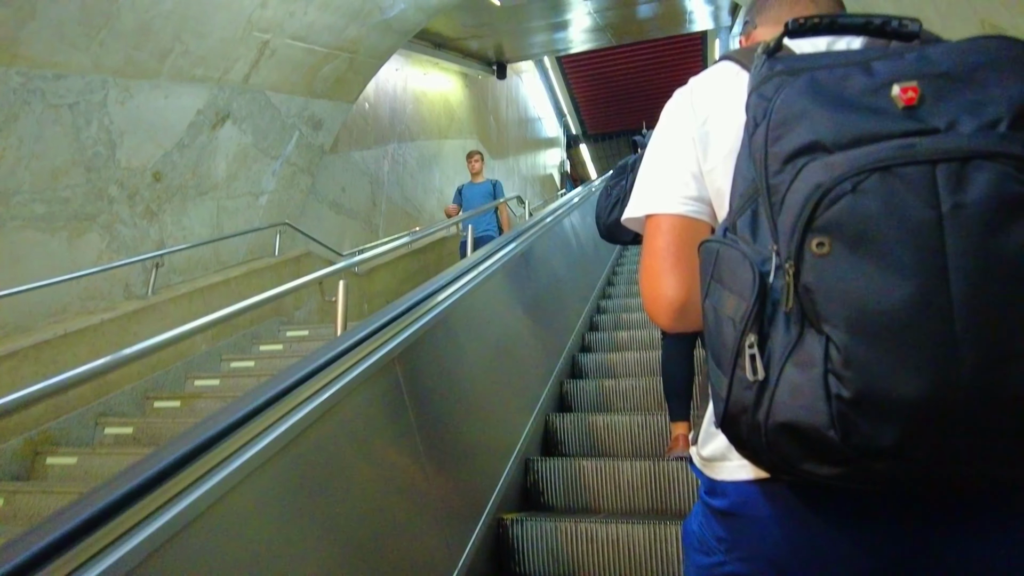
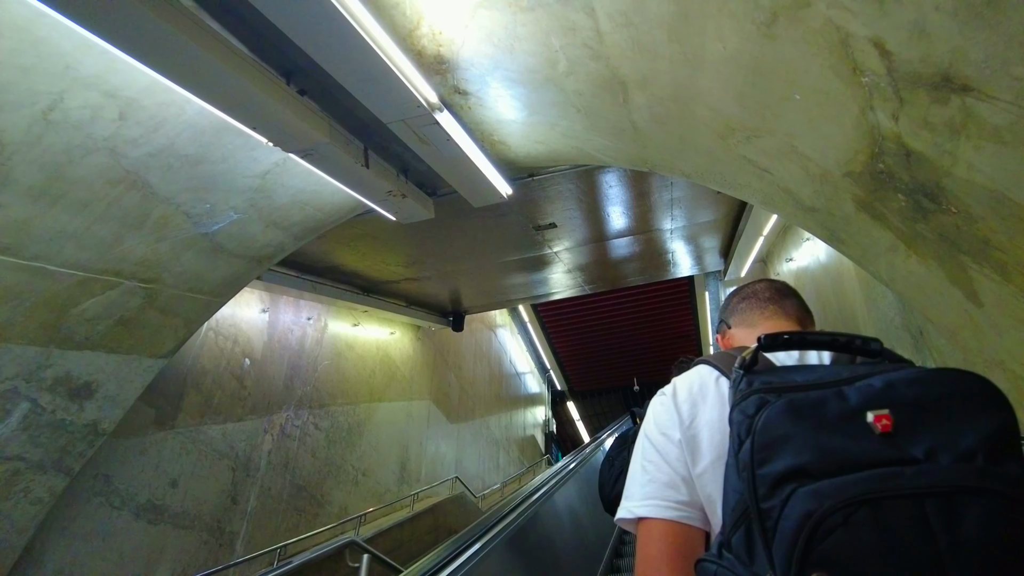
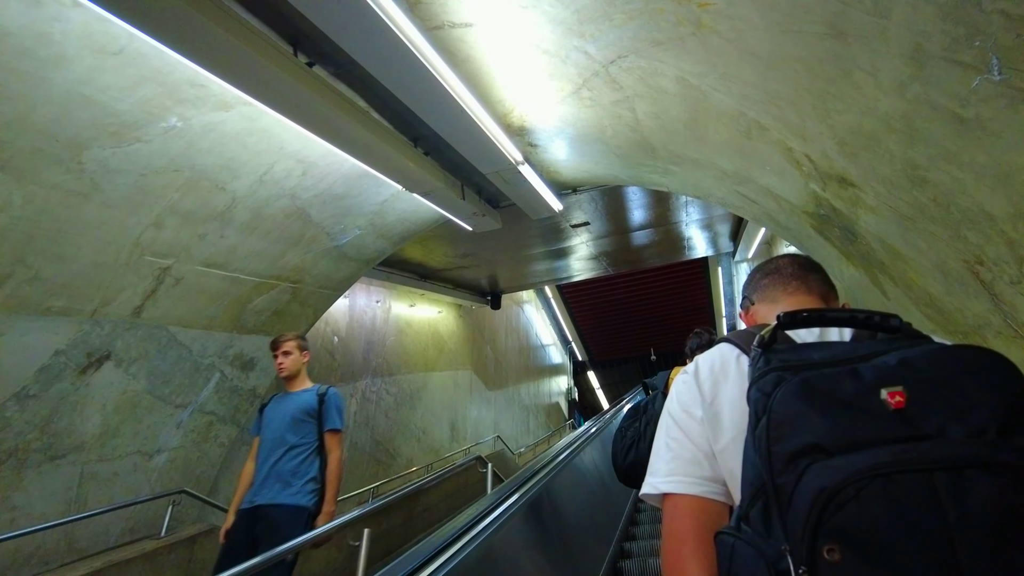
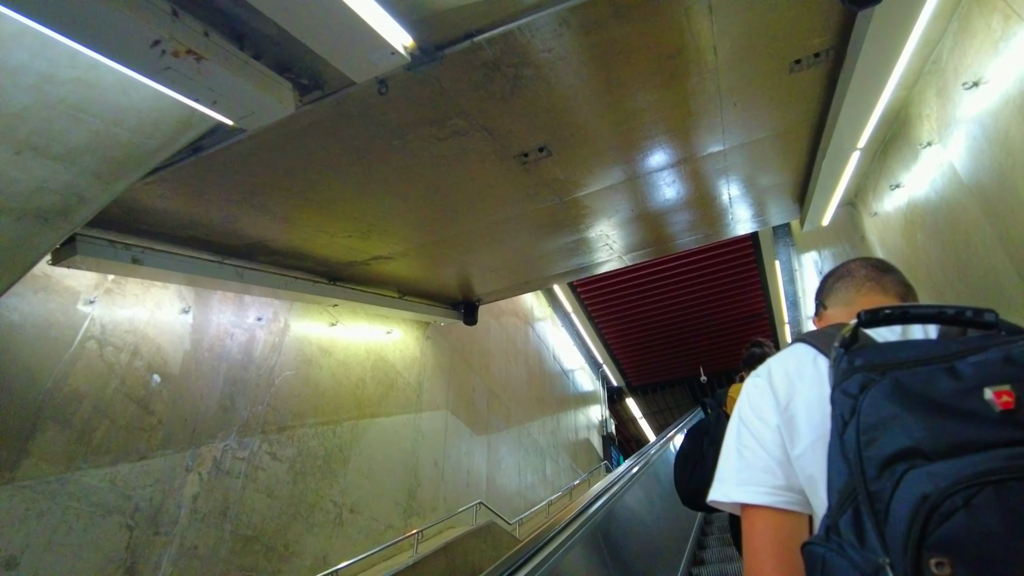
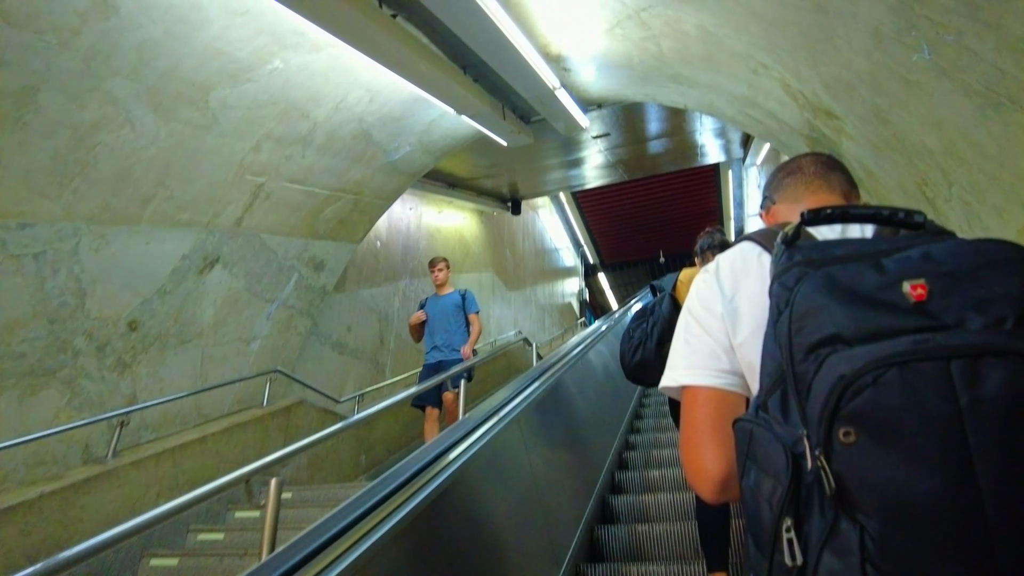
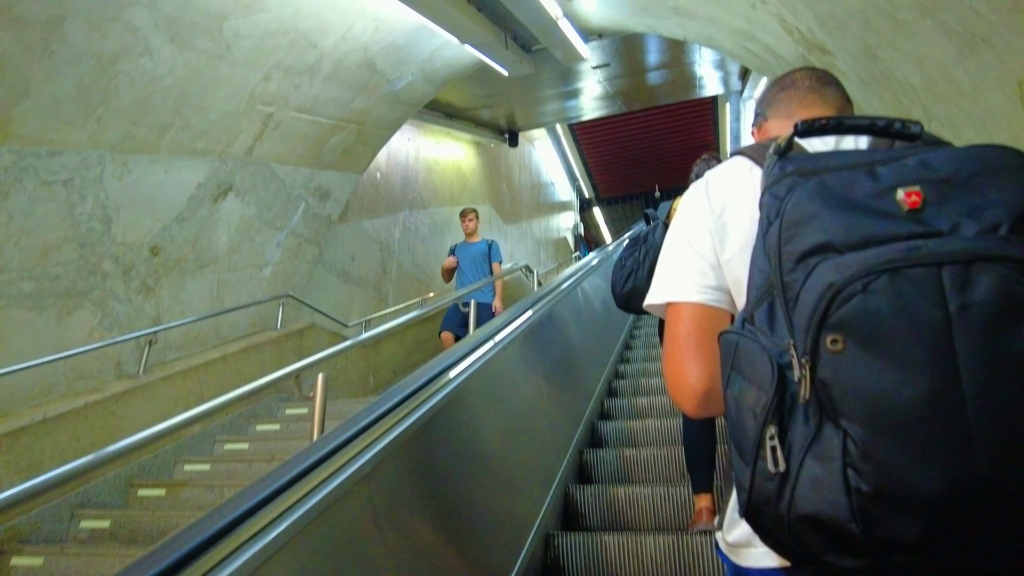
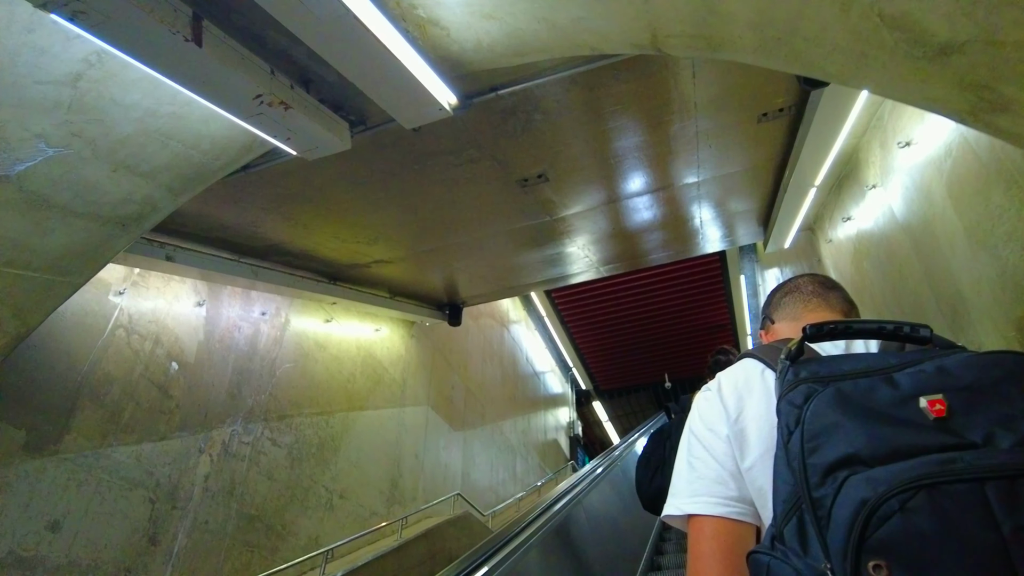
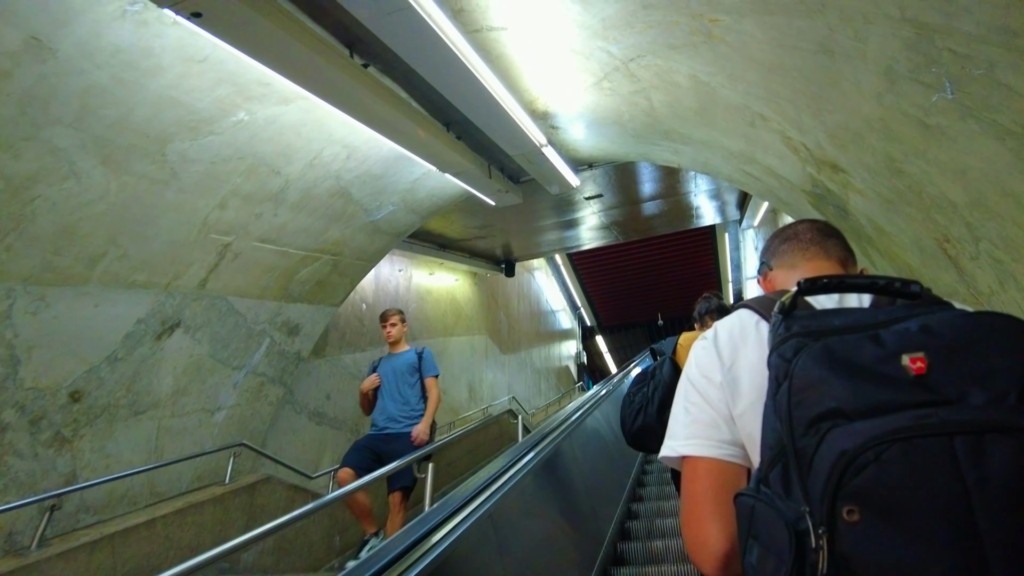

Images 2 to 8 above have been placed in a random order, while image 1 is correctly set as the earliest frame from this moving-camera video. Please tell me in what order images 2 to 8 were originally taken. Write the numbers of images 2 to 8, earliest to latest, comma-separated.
6, 5, 8, 3, 2, 7, 4
